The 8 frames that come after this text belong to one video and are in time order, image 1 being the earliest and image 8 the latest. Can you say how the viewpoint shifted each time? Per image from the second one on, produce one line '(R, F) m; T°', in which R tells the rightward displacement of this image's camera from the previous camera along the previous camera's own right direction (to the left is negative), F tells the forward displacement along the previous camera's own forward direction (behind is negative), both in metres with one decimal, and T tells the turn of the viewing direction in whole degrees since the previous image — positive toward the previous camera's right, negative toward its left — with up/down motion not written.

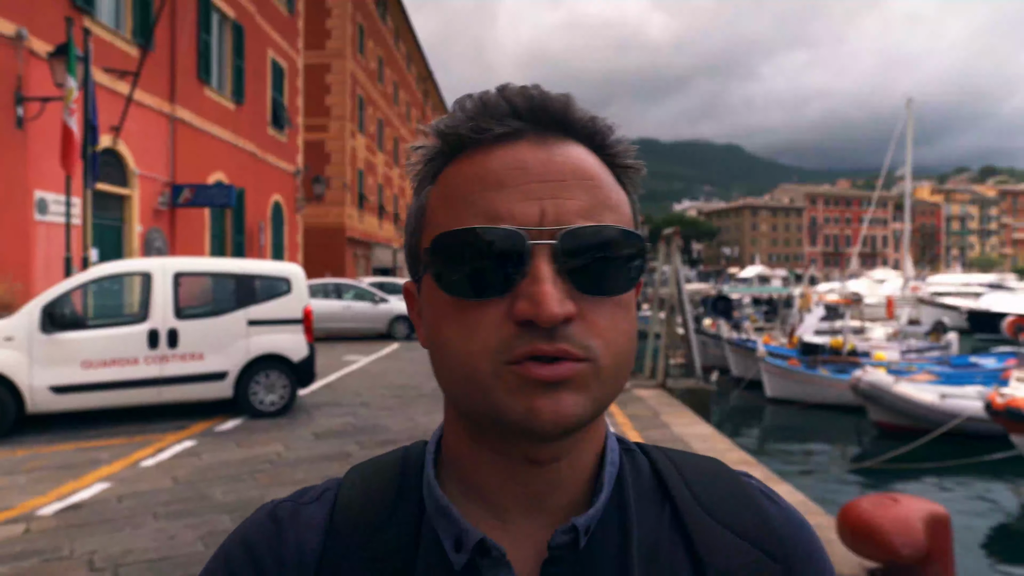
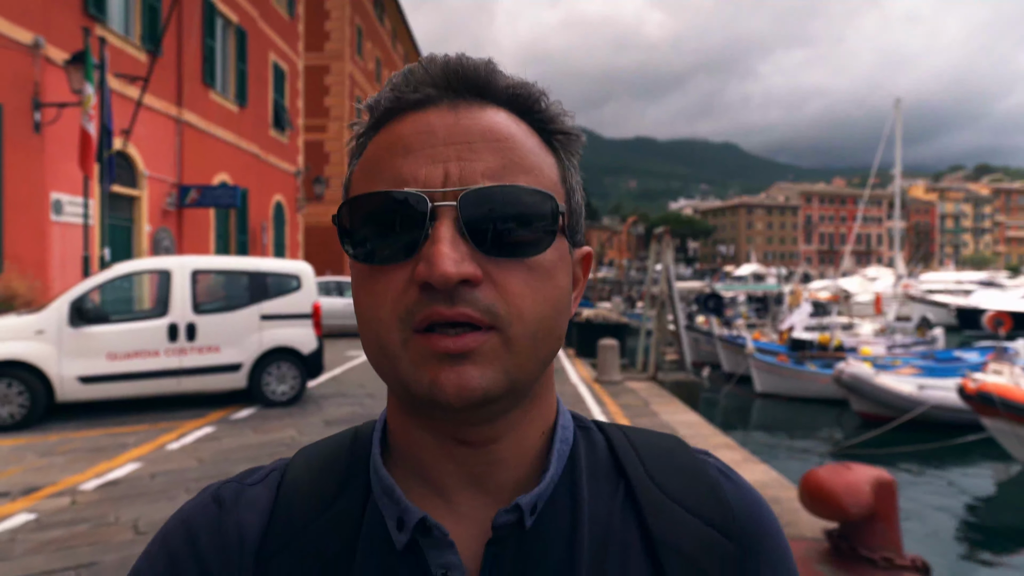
(0.0, -0.5) m; 0°
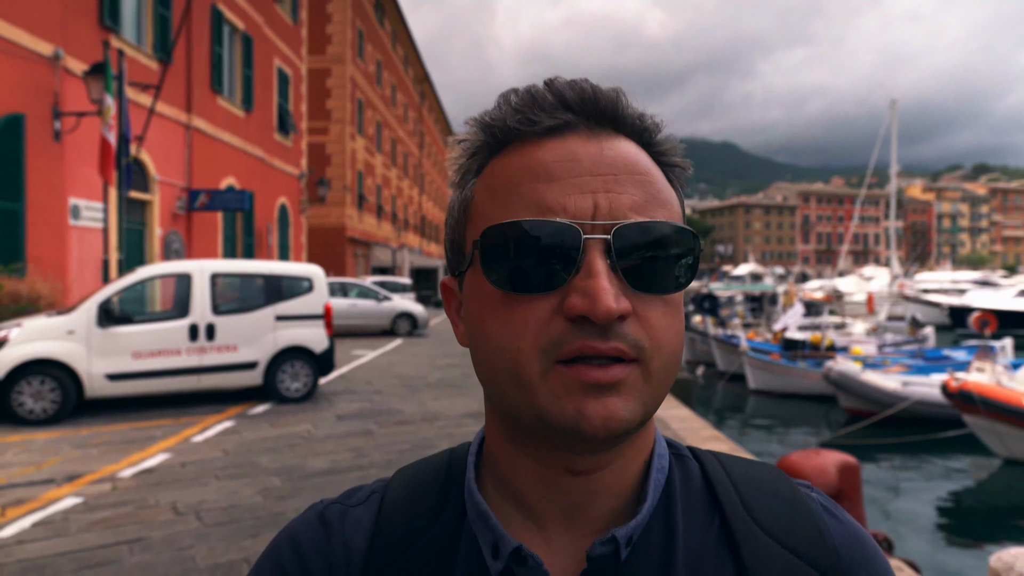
(0.0, -0.5) m; 0°
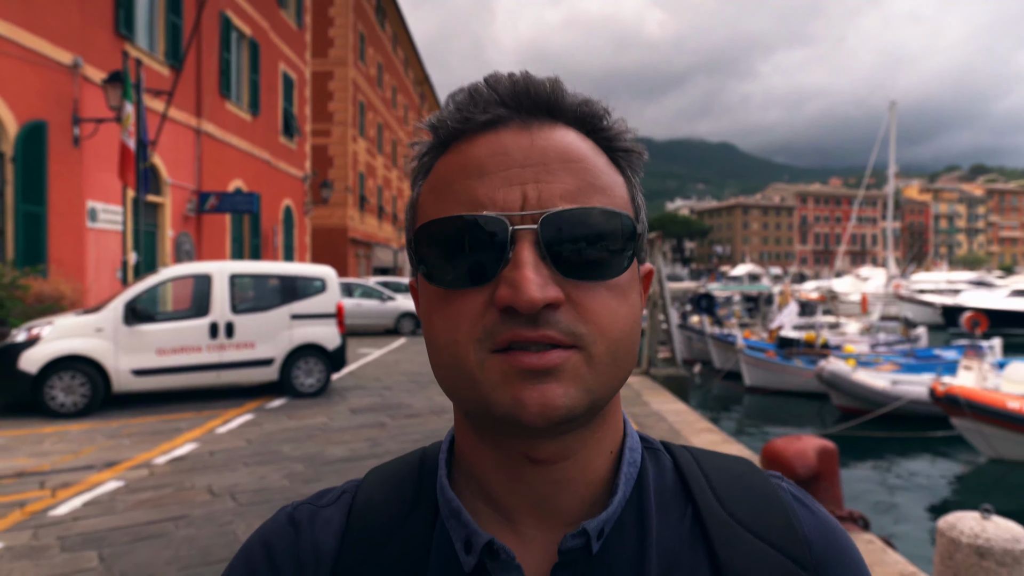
(-0.1, -0.4) m; 0°
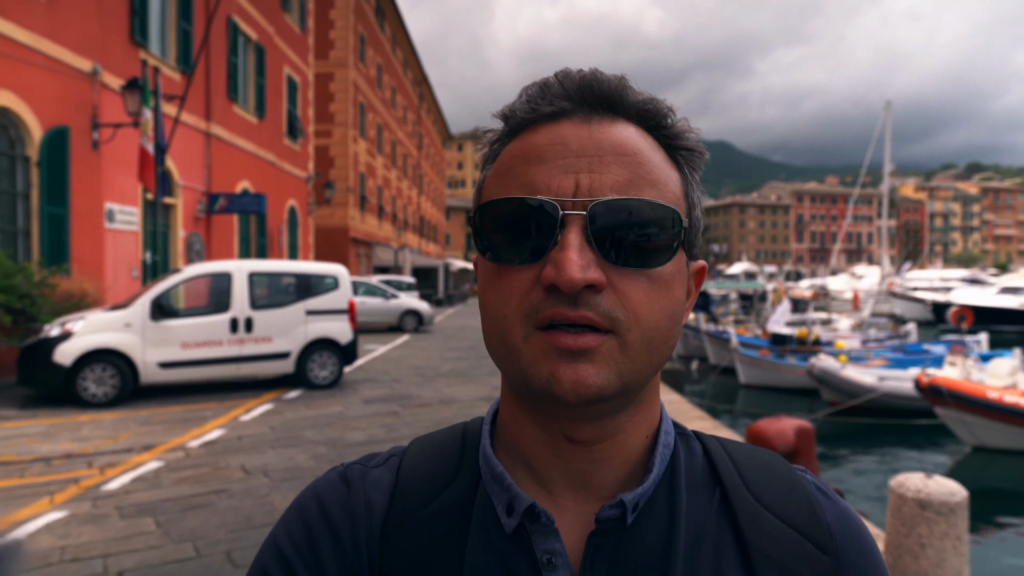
(-0.1, -0.5) m; 0°
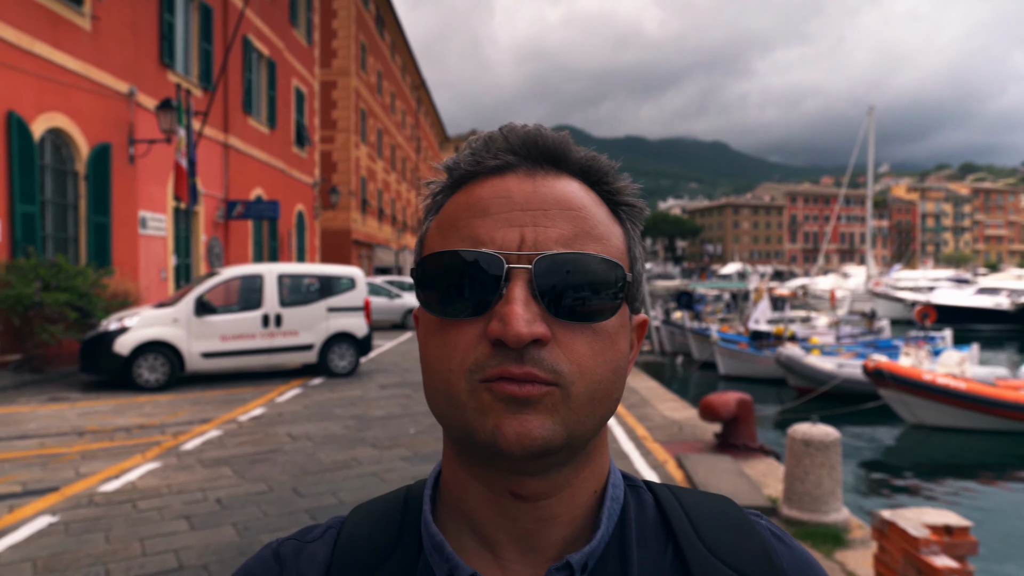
(0.0, -1.3) m; 0°
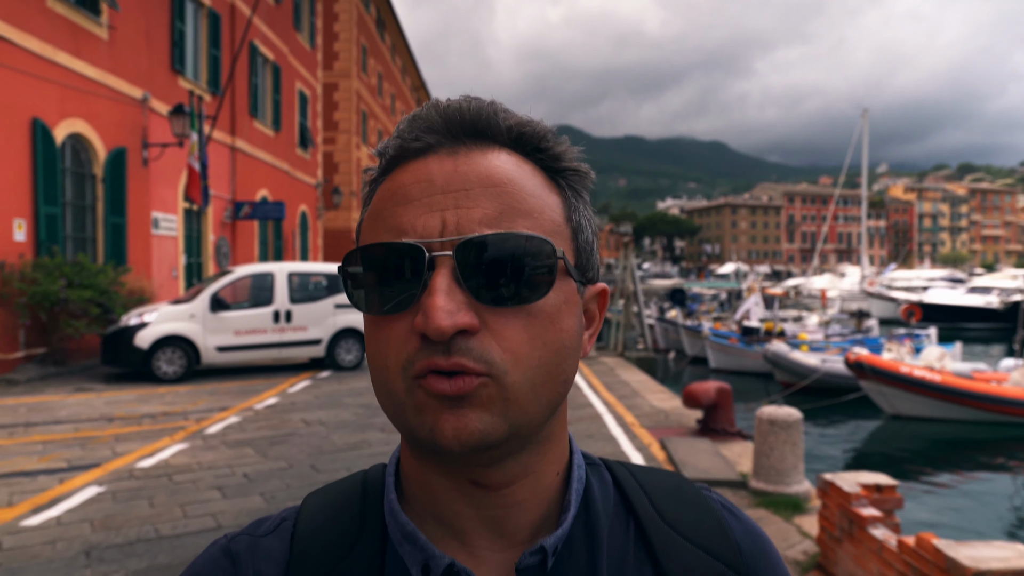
(0.0, -0.6) m; 0°
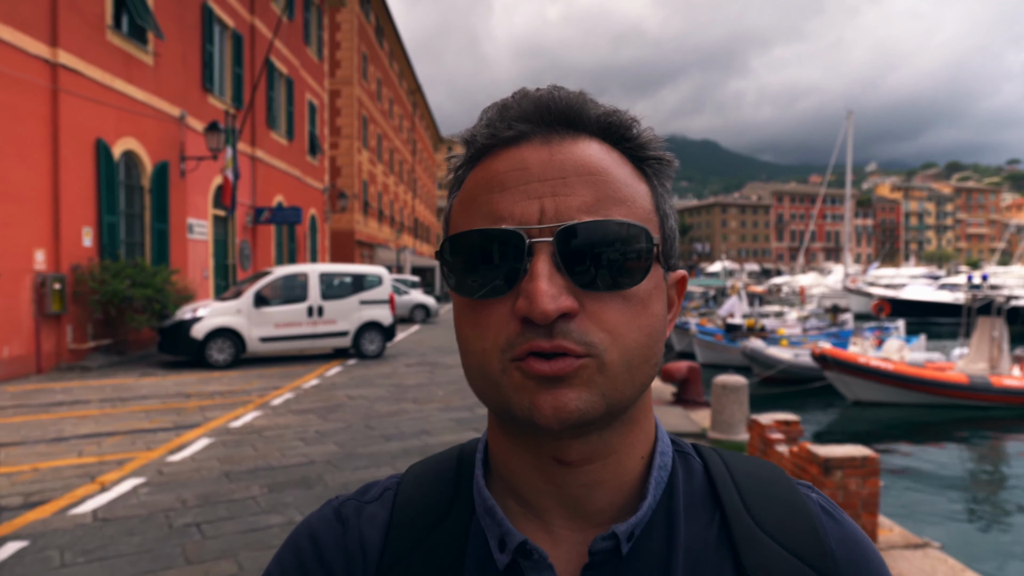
(-0.2, -1.6) m; +1°
